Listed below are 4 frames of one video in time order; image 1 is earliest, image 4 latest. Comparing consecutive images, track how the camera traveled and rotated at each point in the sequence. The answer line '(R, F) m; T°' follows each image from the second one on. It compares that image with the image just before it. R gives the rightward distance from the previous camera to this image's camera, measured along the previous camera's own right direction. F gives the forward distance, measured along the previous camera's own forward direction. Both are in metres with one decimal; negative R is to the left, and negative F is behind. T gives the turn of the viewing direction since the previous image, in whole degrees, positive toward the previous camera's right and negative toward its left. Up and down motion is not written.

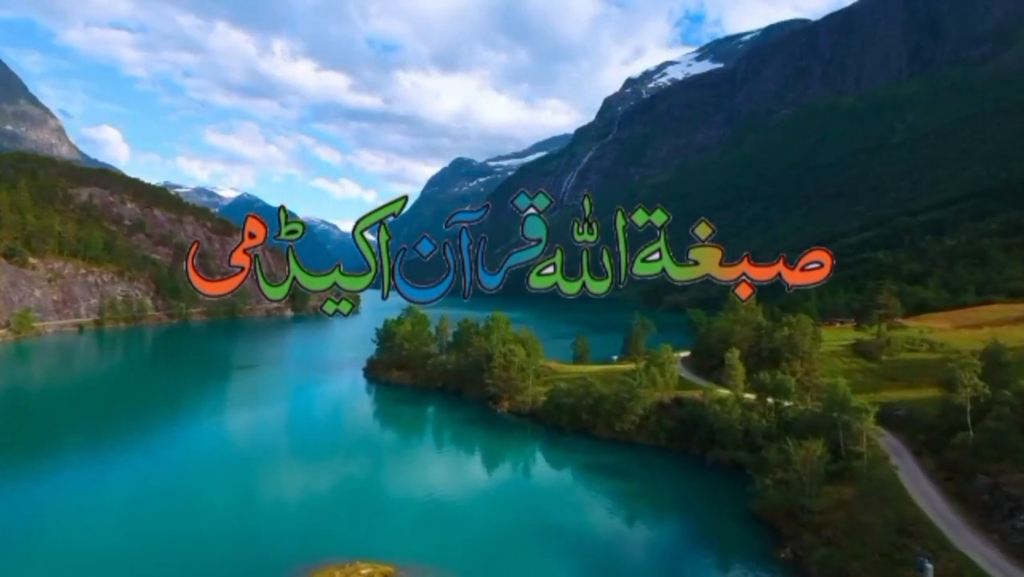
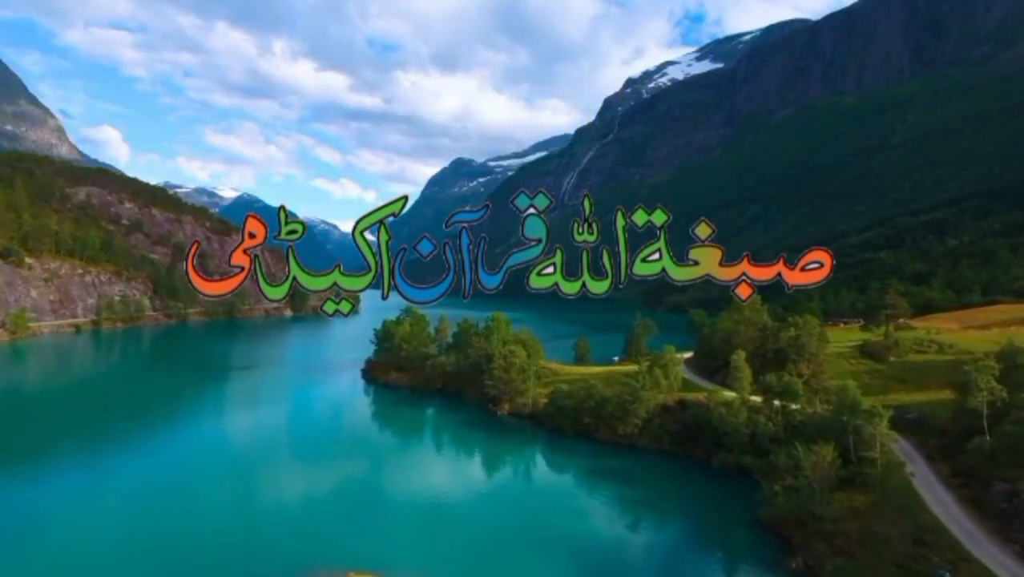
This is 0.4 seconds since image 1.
(0.0, +0.9) m; 0°
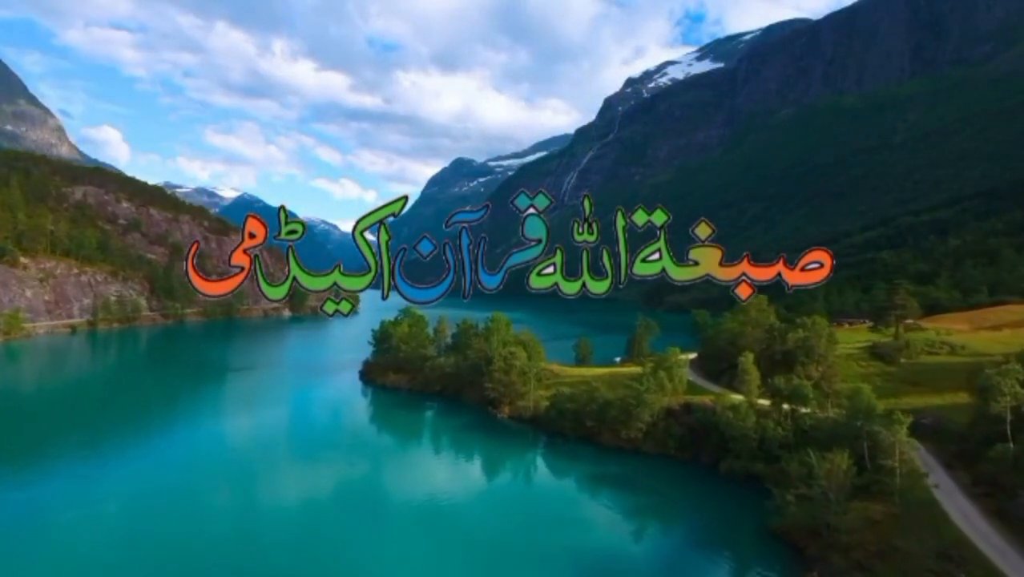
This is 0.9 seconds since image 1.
(0.0, +1.2) m; 0°
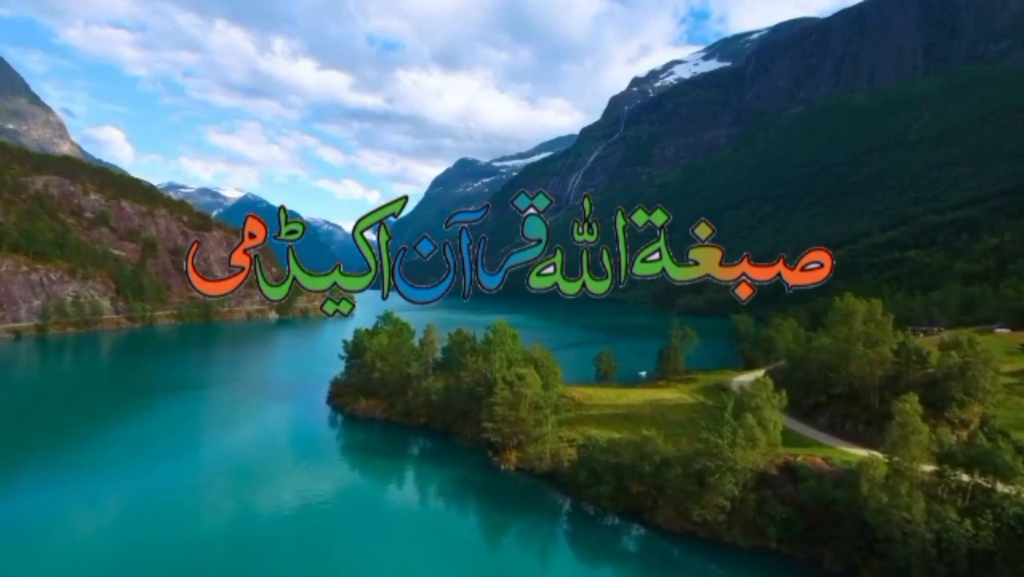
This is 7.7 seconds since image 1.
(-0.4, +13.6) m; 0°
